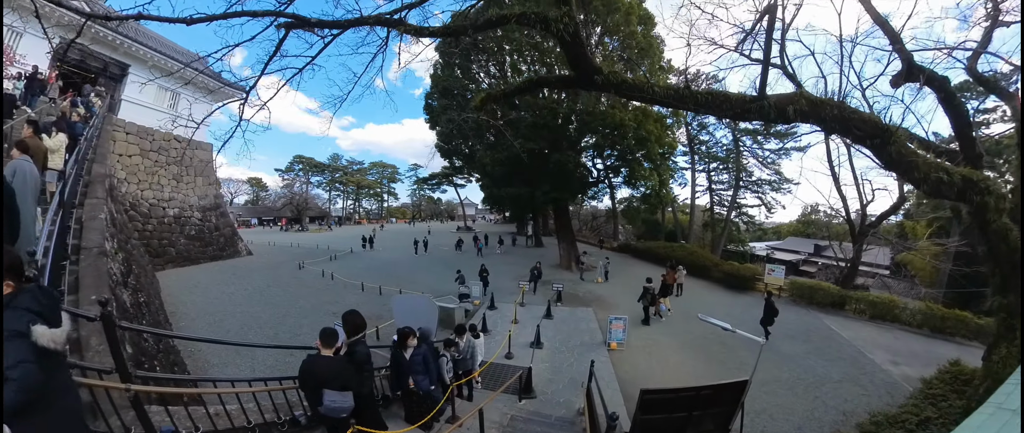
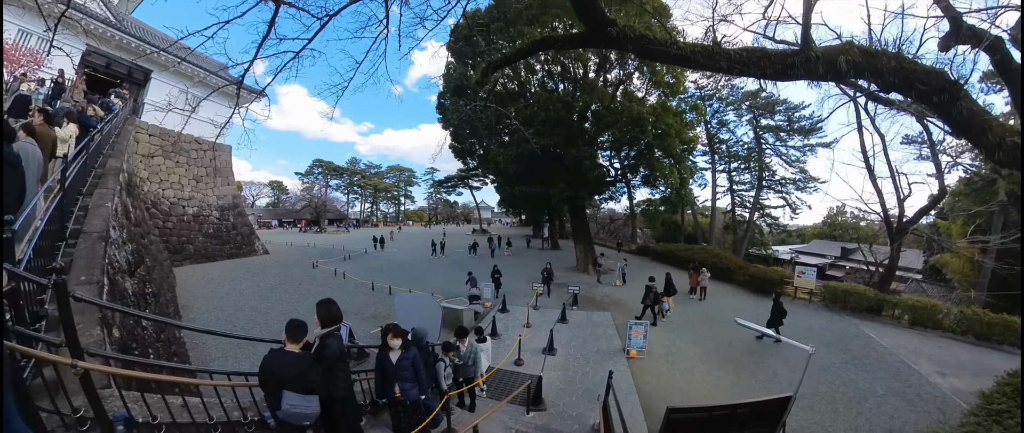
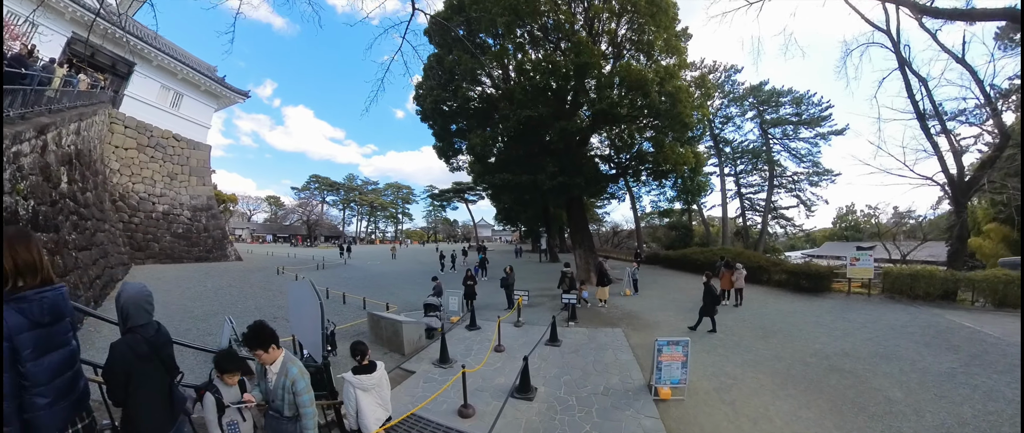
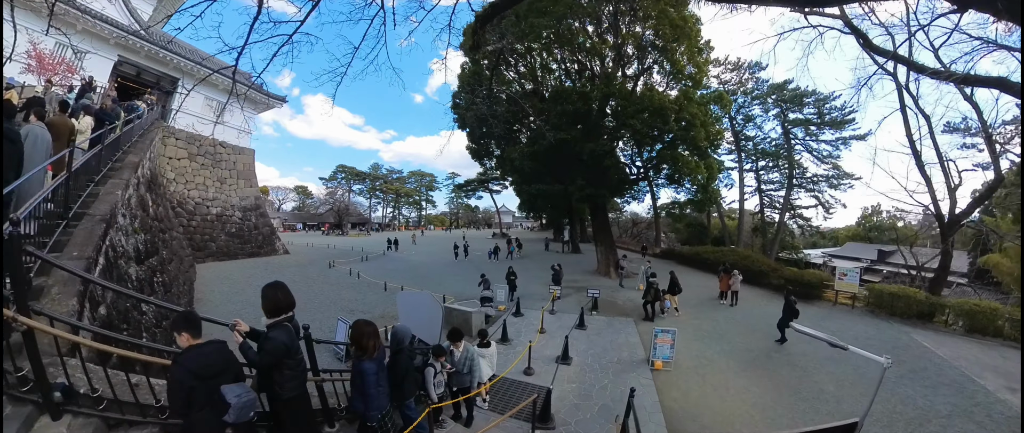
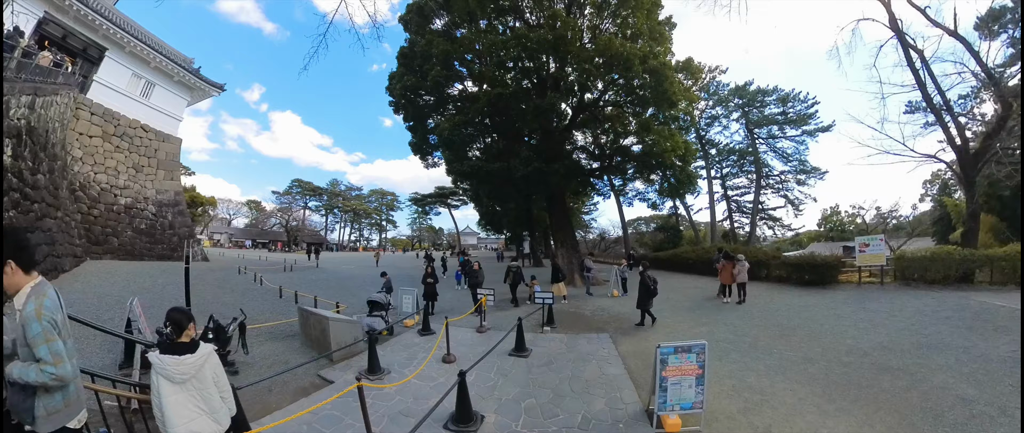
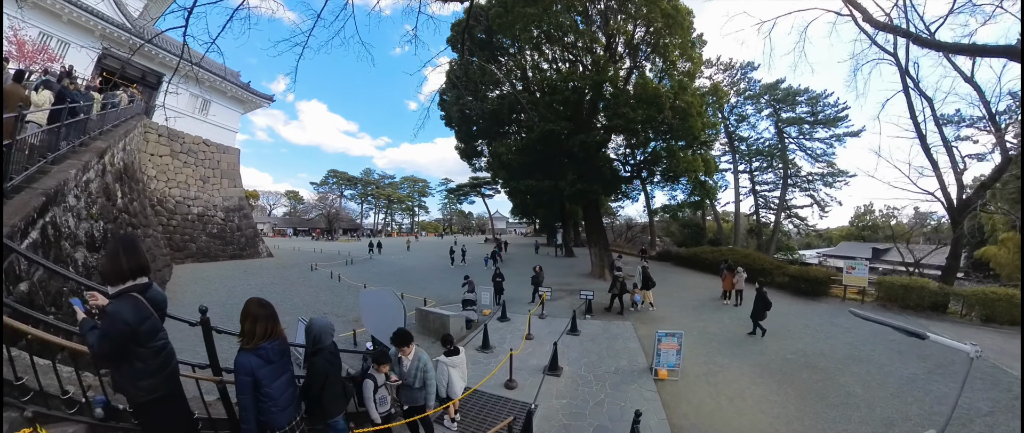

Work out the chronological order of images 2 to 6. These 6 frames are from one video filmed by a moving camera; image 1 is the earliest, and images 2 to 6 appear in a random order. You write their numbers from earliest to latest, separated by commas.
2, 4, 6, 3, 5
